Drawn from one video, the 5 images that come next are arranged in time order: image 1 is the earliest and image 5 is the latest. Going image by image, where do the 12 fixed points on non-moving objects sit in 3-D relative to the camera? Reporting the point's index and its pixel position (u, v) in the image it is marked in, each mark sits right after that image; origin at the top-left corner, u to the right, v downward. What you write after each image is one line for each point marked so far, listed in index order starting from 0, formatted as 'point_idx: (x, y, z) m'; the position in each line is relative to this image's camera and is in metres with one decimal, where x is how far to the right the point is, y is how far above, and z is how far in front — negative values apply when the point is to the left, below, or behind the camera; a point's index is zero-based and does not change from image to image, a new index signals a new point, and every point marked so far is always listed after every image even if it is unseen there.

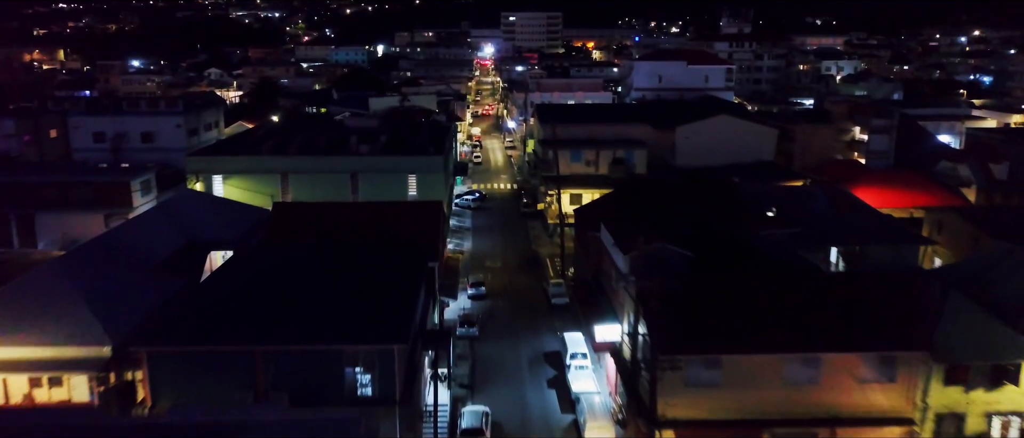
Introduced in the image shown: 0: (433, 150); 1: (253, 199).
0: (-1.6, +1.4, +18.5) m
1: (-5.2, +0.4, +17.9) m
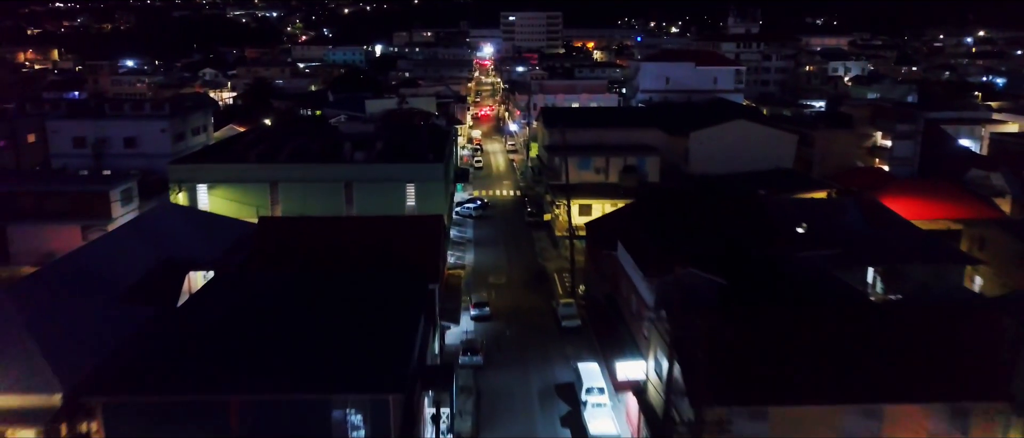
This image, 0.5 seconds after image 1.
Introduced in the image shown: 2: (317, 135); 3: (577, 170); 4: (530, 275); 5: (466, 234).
0: (-1.5, +1.2, +17.4) m
1: (-5.1, +0.2, +16.8) m
2: (-4.3, +1.8, +19.7) m
3: (+1.3, +1.0, +18.7) m
4: (+0.3, -1.0, +16.4) m
5: (-1.0, -0.3, +19.7) m
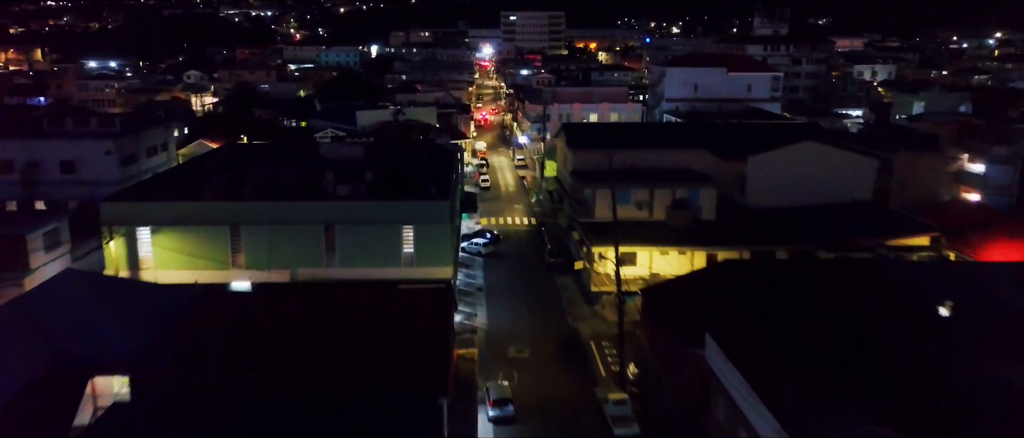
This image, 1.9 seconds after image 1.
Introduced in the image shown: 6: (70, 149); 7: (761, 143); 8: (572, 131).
0: (-1.2, +0.4, +13.8) m
1: (-4.7, -0.6, +13.3) m
2: (-3.9, +1.1, +16.2) m
3: (+1.7, +0.2, +15.2) m
4: (+0.7, -1.8, +12.9) m
5: (-0.7, -1.1, +16.2) m
6: (-8.2, +1.3, +16.8) m
7: (+4.8, +1.5, +17.3) m
8: (+1.3, +1.9, +19.1) m
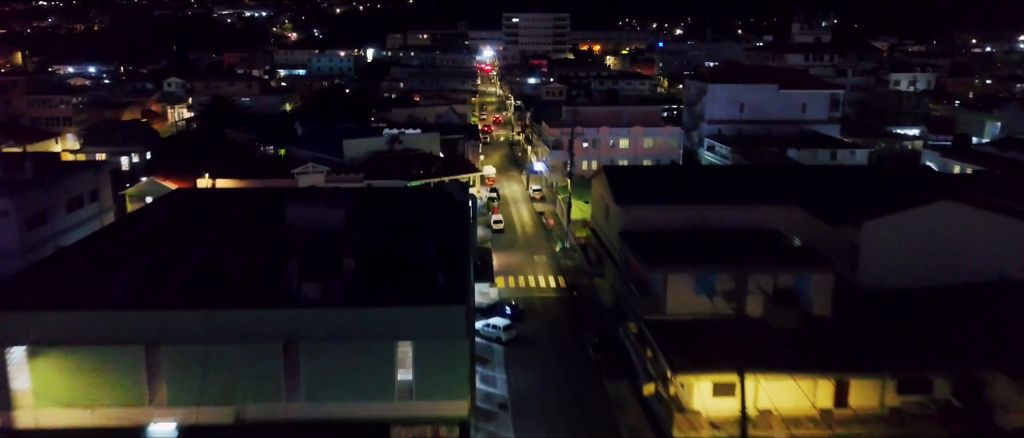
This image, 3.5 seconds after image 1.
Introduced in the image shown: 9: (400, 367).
0: (-0.7, -0.7, +9.6) m
1: (-4.3, -1.8, +9.1) m
2: (-3.5, -0.1, +12.0) m
3: (+2.2, -0.9, +11.0) m
4: (+1.2, -3.0, +8.7) m
5: (-0.2, -2.3, +12.0) m
6: (-7.8, +0.2, +12.6) m
7: (+5.3, +0.3, +13.2) m
8: (+1.7, +0.7, +14.9) m
9: (-1.1, -1.5, +9.1) m
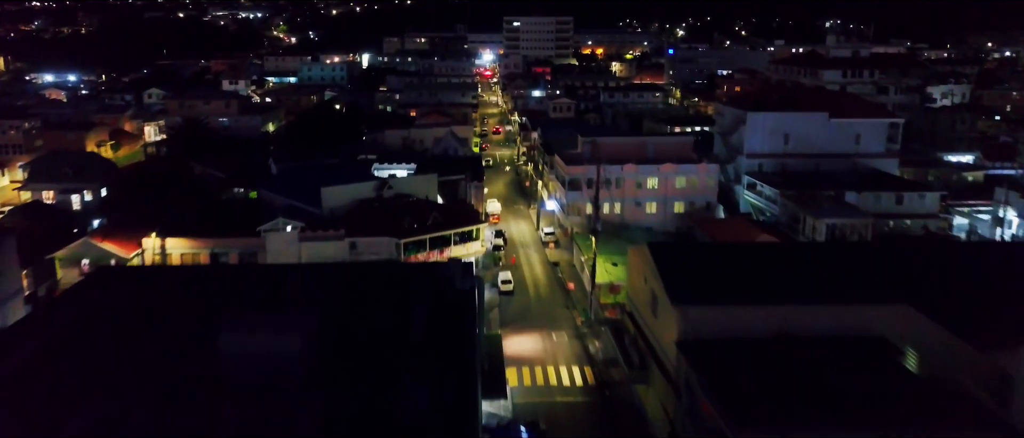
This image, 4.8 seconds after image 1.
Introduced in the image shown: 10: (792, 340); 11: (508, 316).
0: (-0.5, -1.9, +6.3) m
1: (-4.0, -3.0, +5.7) m
2: (-3.2, -1.3, +8.6) m
3: (+2.4, -2.1, +7.6) m
4: (+1.4, -4.2, +5.3) m
5: (0.0, -3.5, +8.6) m
6: (-7.5, -1.0, +9.2) m
7: (+5.5, -0.9, +9.8) m
8: (+2.0, -0.5, +11.5) m
9: (-0.9, -2.7, +5.7) m
10: (+3.1, -1.4, +9.8) m
11: (-0.1, -1.8, +16.3) m
